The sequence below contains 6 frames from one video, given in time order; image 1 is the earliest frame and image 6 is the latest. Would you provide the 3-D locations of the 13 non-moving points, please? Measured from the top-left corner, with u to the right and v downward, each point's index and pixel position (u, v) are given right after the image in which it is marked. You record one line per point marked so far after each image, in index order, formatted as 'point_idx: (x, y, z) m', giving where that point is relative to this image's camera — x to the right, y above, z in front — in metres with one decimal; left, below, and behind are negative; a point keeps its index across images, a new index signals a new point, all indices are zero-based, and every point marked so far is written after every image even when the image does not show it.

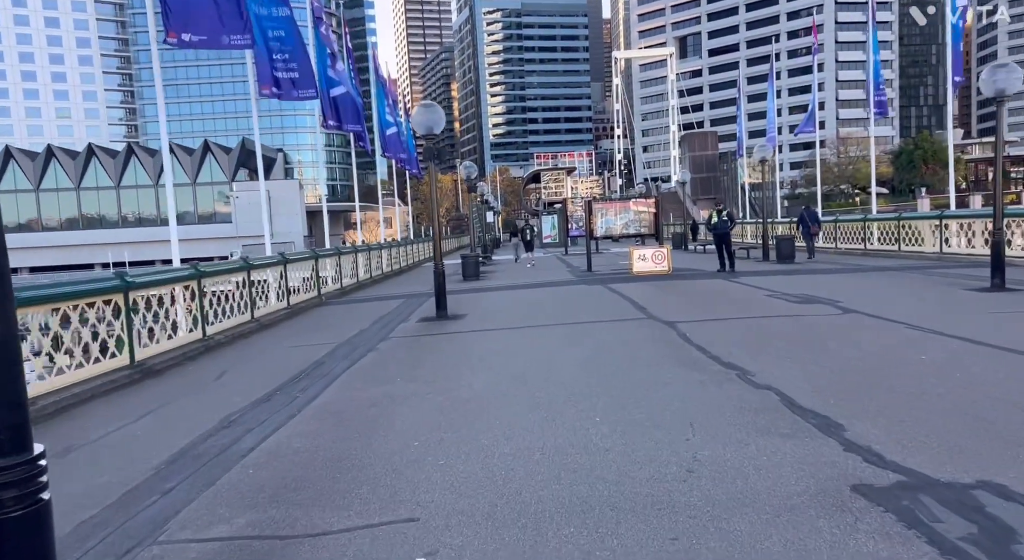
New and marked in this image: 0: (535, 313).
0: (+0.4, -0.6, +13.5) m
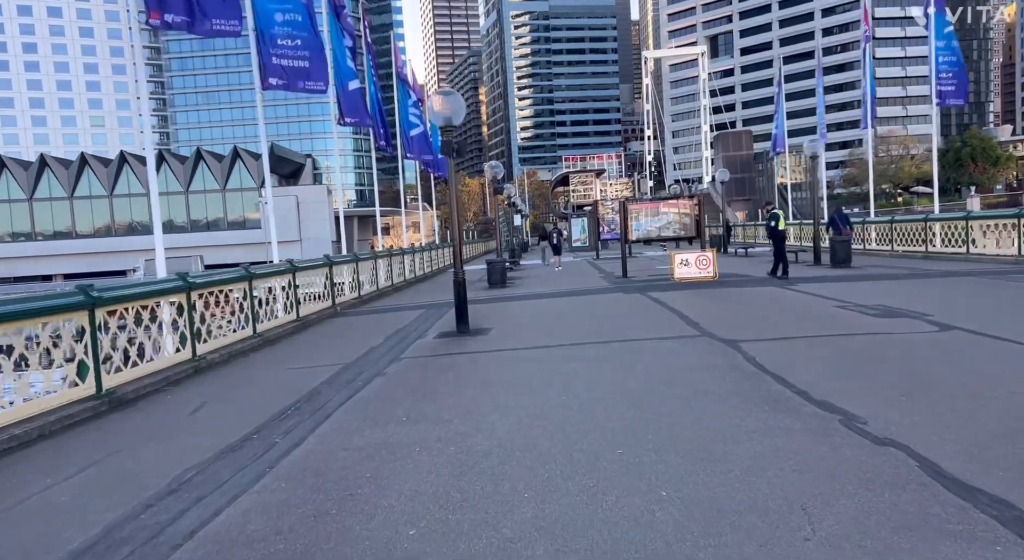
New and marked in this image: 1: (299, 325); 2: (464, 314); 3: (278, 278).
0: (+0.9, -0.7, +11.9) m
1: (-4.3, -0.9, +15.6) m
2: (-0.8, -0.6, +12.5) m
3: (-4.5, 0.0, +14.9) m
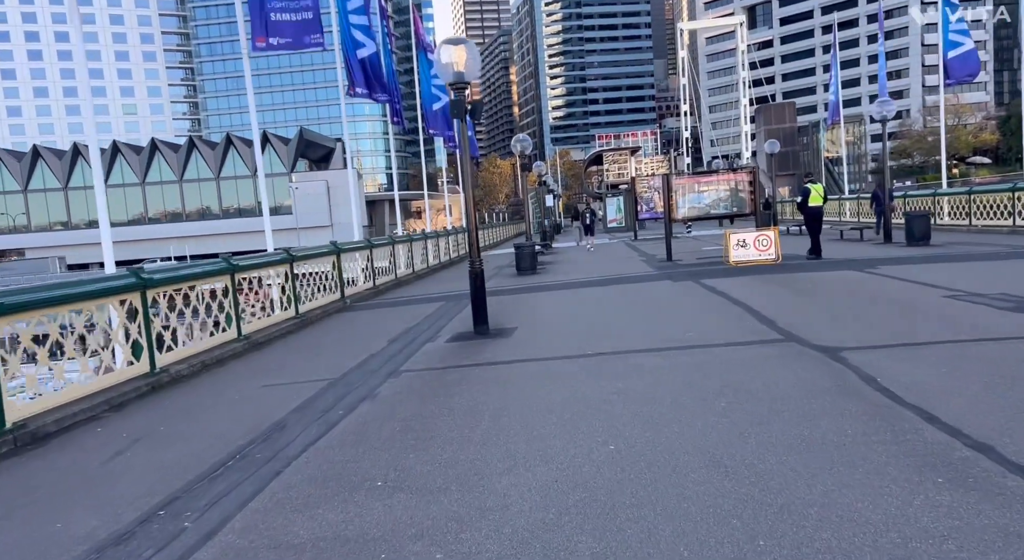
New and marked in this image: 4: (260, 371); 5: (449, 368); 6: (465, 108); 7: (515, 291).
0: (+1.3, -0.6, +9.6) m
1: (-3.8, -0.8, +13.6) m
2: (-0.4, -0.4, +10.3) m
3: (-4.0, +0.2, +12.9) m
4: (-3.1, -1.1, +9.5) m
5: (-0.7, -1.0, +8.3) m
6: (-0.7, +2.4, +10.7) m
7: (+0.1, -0.2, +16.3) m
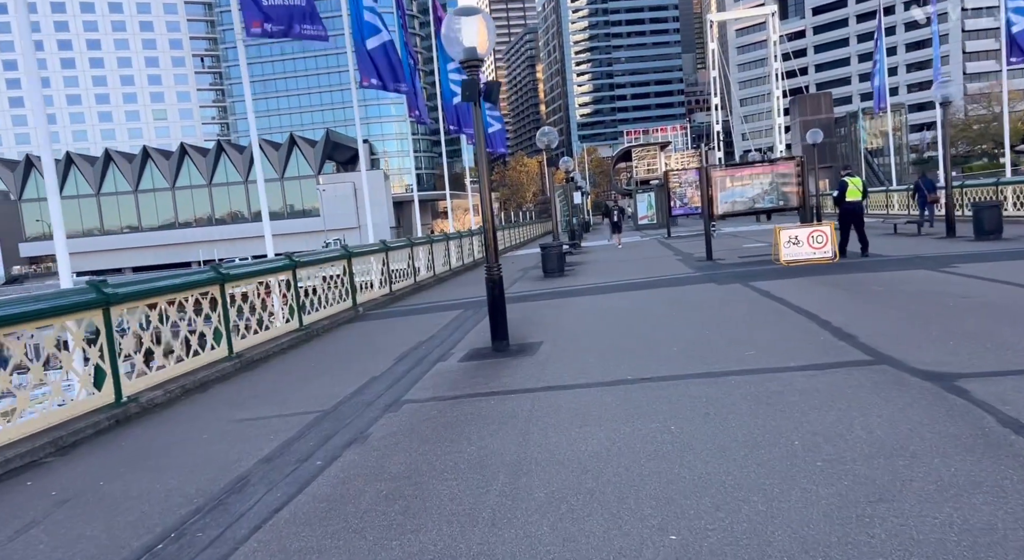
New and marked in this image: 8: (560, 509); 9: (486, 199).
0: (+1.5, -0.7, +8.1) m
1: (-3.4, -0.9, +12.3) m
2: (-0.1, -0.5, +8.9) m
3: (-3.7, 0.0, +11.6) m
4: (-2.9, -1.3, +8.2) m
5: (-0.5, -1.1, +6.9) m
6: (-0.4, +2.3, +9.2) m
7: (+0.6, -0.3, +14.9) m
8: (+0.2, -1.2, +3.9) m
9: (-0.3, +1.0, +9.1) m
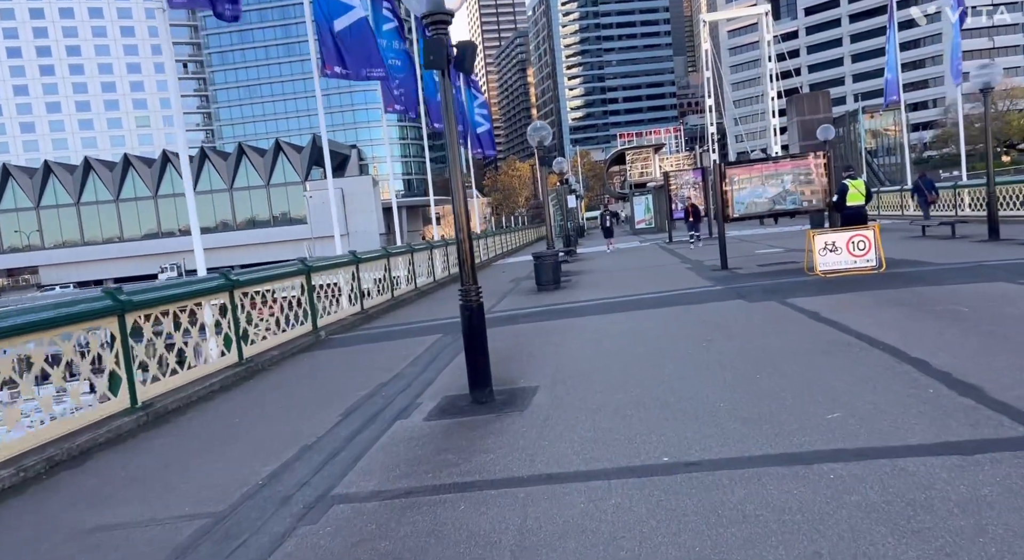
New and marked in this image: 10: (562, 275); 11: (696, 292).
0: (+1.4, -0.9, +5.9) m
1: (-3.5, -1.2, +10.0) m
2: (-0.3, -0.8, +6.6) m
3: (-3.8, -0.3, +9.3) m
4: (-3.0, -1.5, +5.9) m
5: (-0.6, -1.3, +4.6) m
6: (-0.6, +2.0, +7.0) m
7: (+0.4, -0.6, +12.6) m
8: (+0.2, -1.4, +1.7) m
9: (-0.5, +0.7, +6.9) m
10: (+1.3, +0.1, +19.7) m
11: (+3.1, -0.2, +12.6) m
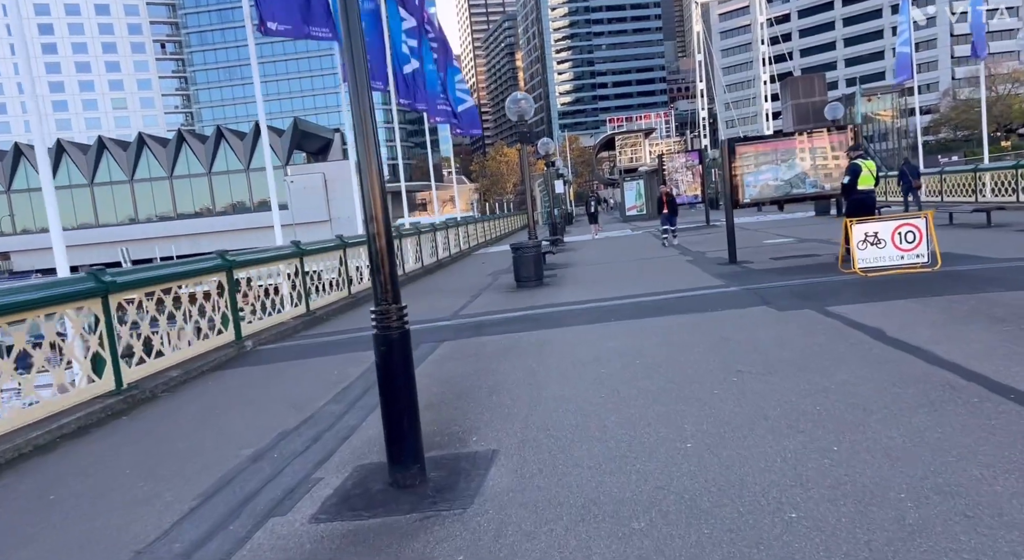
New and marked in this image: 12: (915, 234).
0: (+1.1, -1.0, +3.5) m
1: (-3.9, -1.2, +7.6) m
2: (-0.6, -0.9, +4.2) m
3: (-4.2, -0.3, +6.9) m
4: (-3.3, -1.6, +3.5) m
5: (-0.9, -1.4, +2.3) m
6: (-0.9, +2.0, +4.6) m
7: (-0.1, -0.6, +10.2) m
8: (-0.1, -1.6, -0.7) m
9: (-0.8, +0.7, +4.5) m
10: (+0.8, +0.3, +17.3) m
11: (+2.6, -0.2, +10.2) m
12: (+5.3, +0.6, +10.0) m
